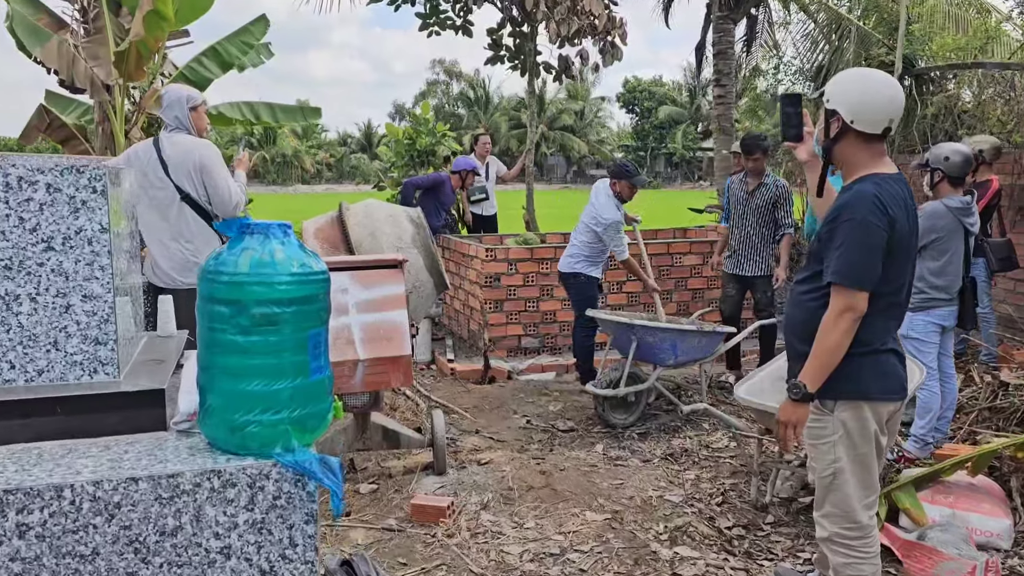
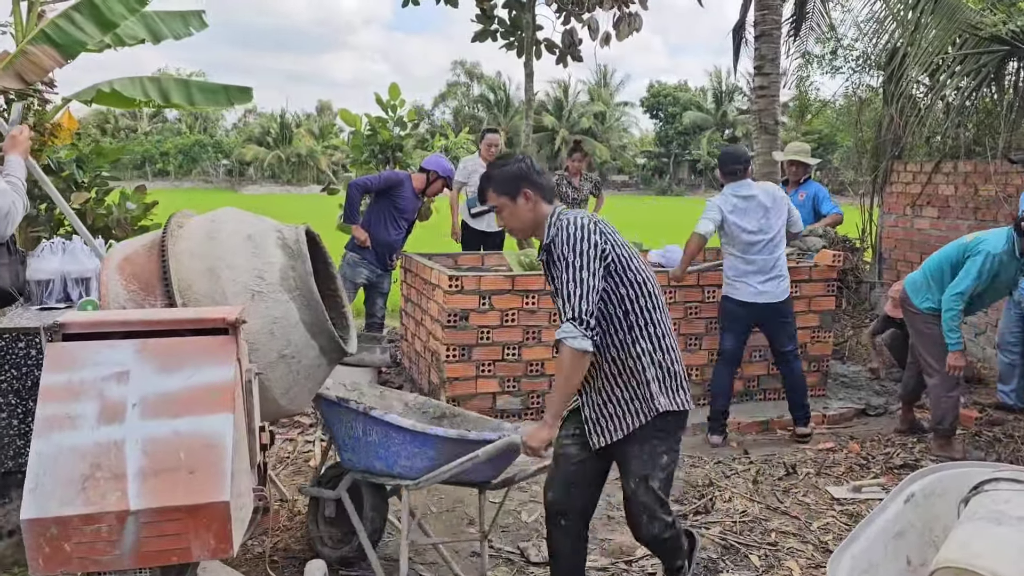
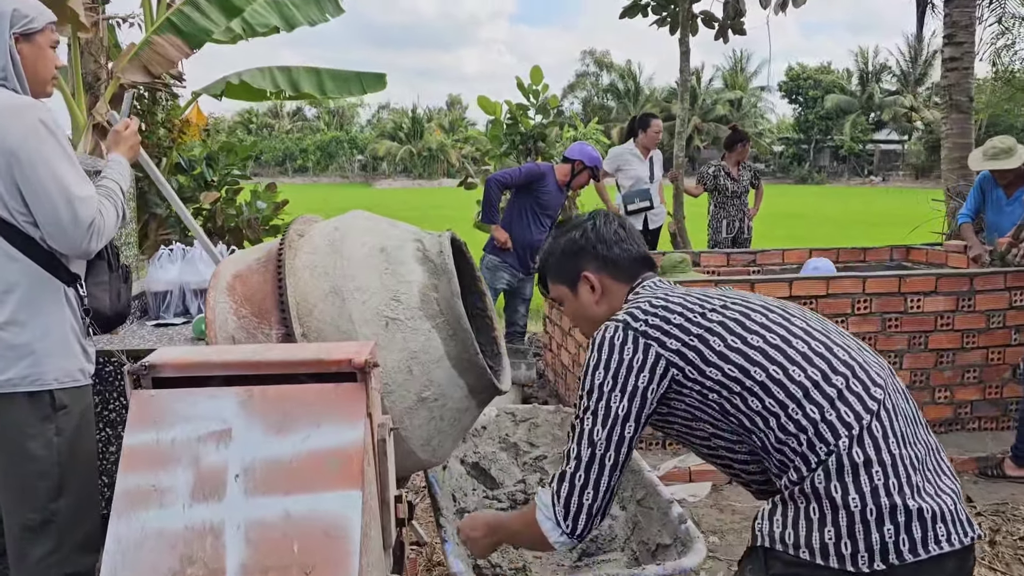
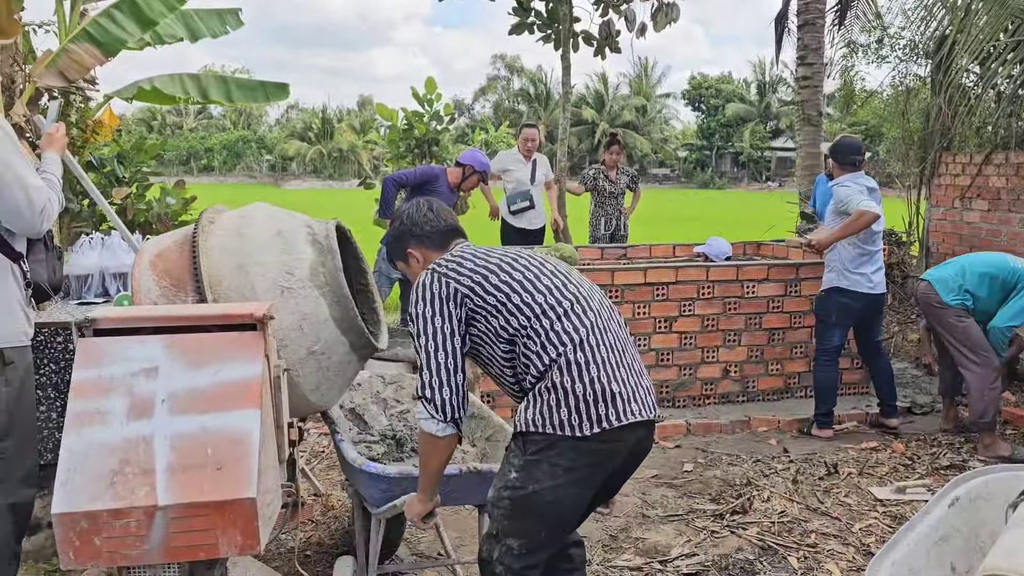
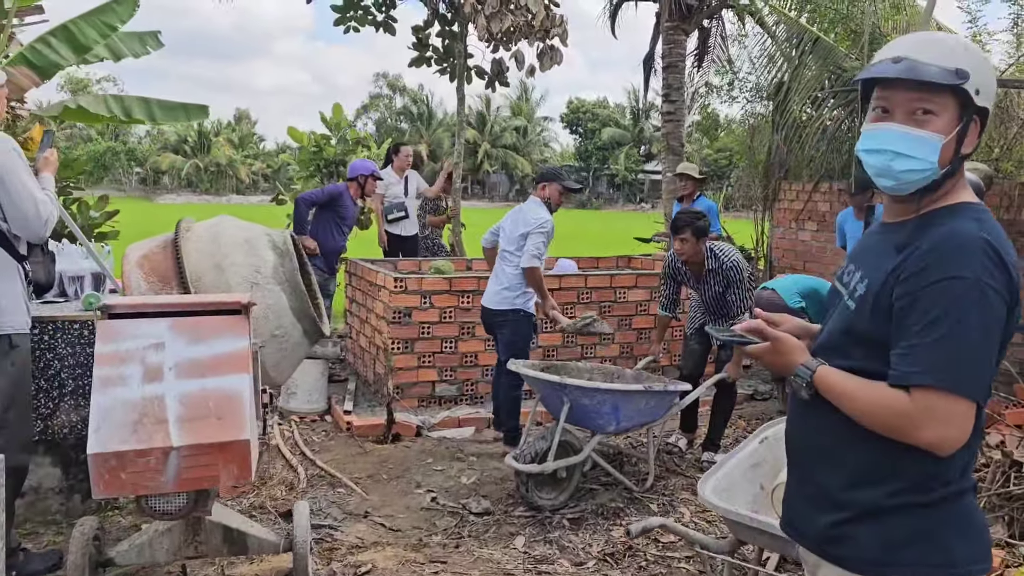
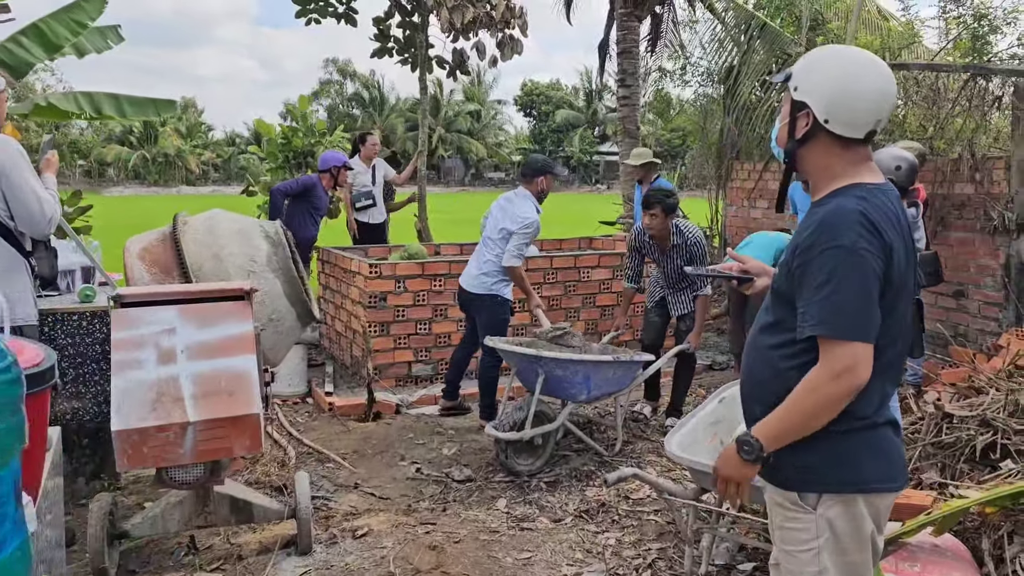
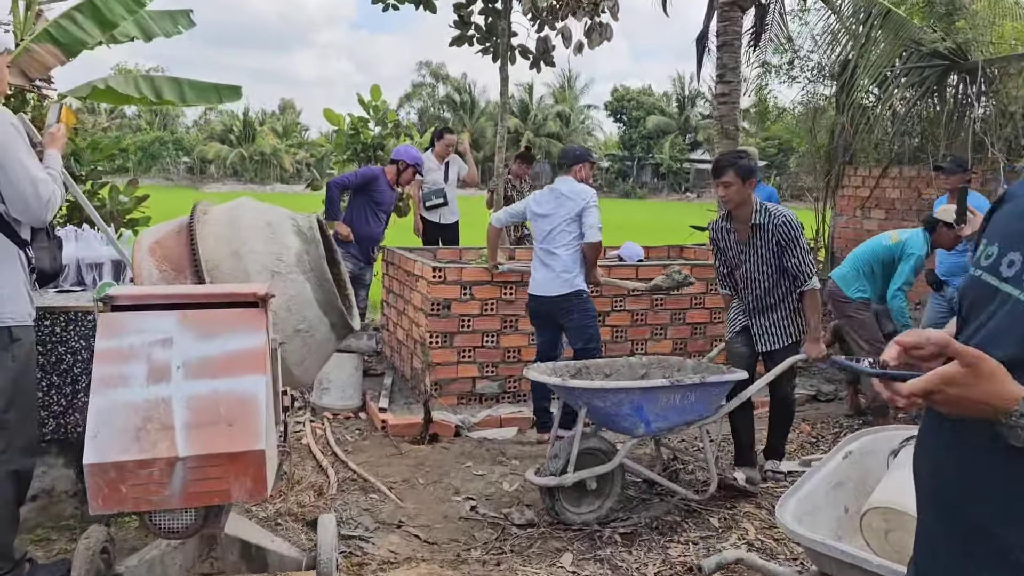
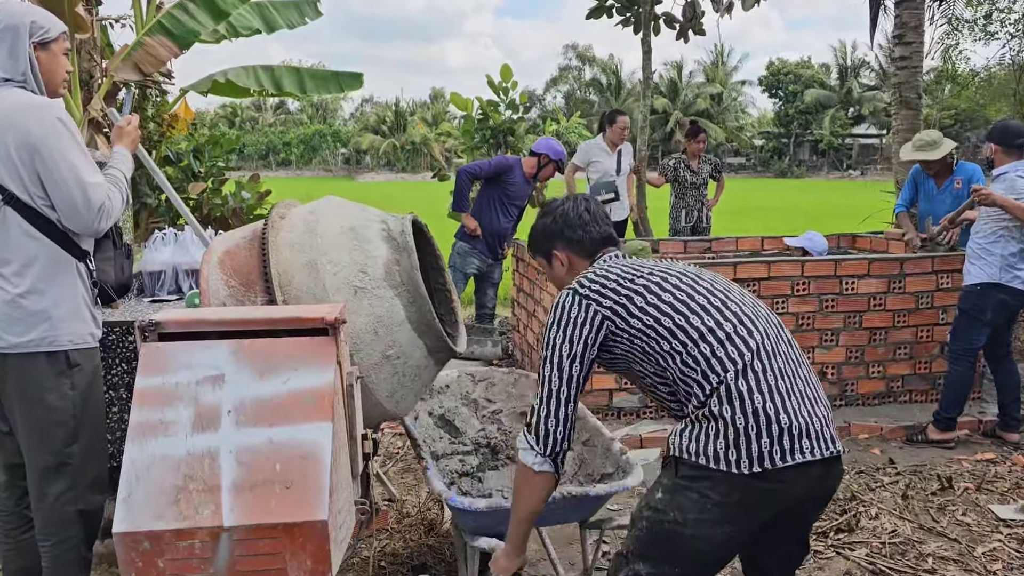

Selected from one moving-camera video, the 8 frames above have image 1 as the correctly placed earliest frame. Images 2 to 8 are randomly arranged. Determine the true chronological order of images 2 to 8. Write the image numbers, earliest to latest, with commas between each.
6, 5, 7, 2, 4, 8, 3
